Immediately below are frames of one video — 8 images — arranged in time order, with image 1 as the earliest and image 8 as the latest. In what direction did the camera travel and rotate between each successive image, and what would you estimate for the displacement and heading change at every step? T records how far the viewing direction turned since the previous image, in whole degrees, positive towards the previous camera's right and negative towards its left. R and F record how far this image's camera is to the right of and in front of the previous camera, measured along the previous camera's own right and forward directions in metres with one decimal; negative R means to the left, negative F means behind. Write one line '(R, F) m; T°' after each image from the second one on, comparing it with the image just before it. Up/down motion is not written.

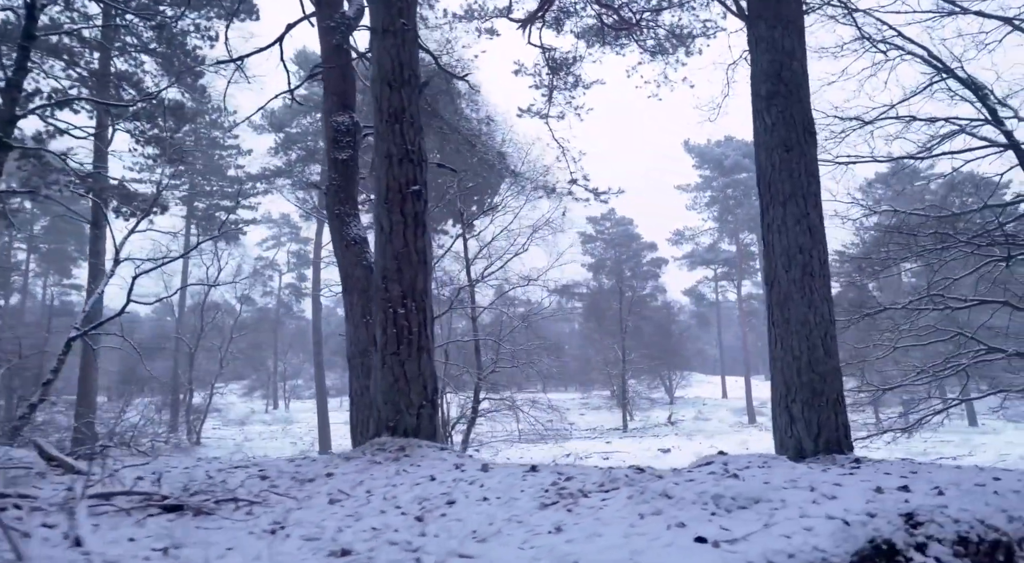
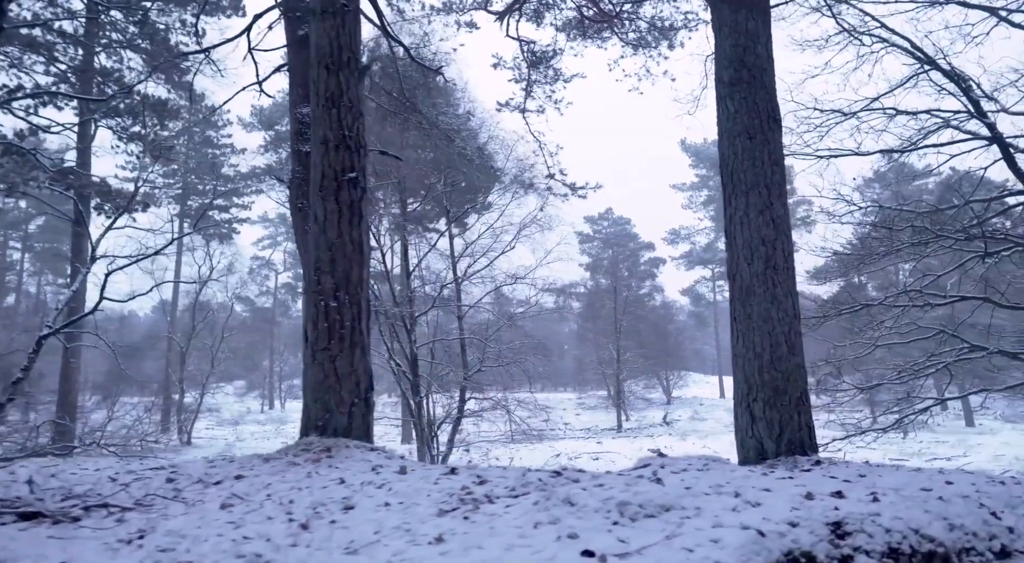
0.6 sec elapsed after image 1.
(+0.3, +0.2) m; 0°
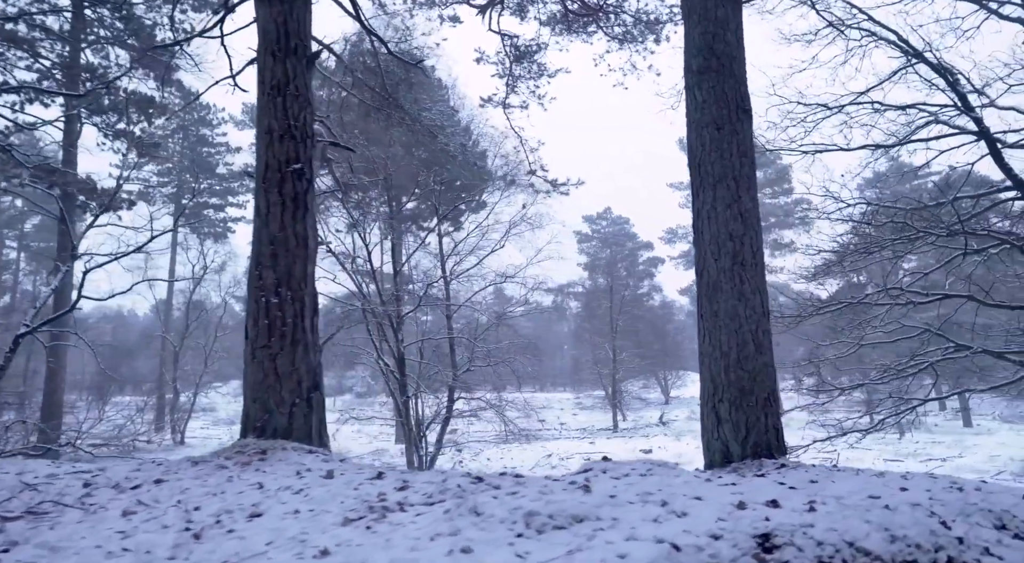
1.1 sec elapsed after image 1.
(+0.3, +0.2) m; 0°
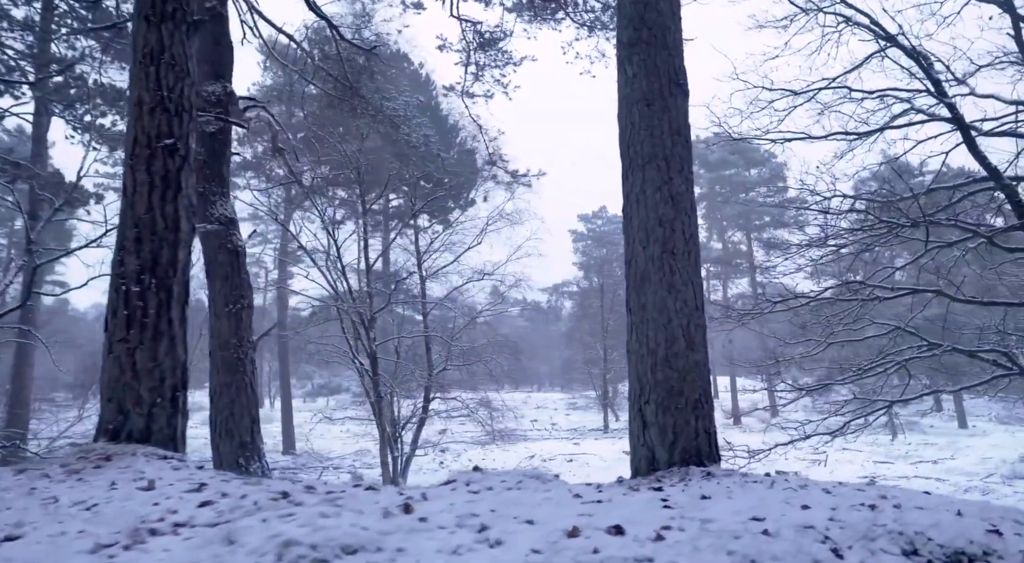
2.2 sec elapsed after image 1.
(+0.5, +0.4) m; 0°
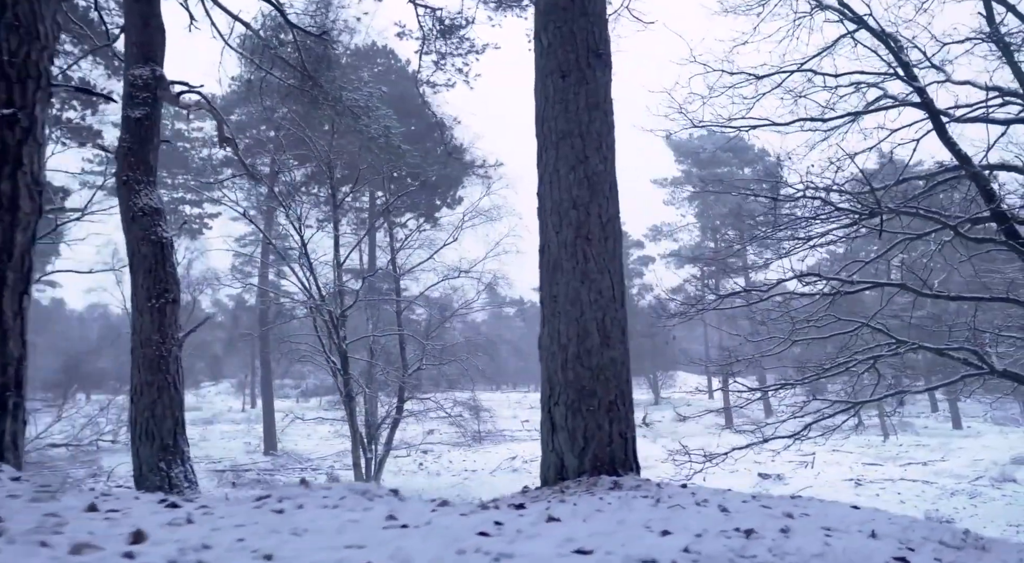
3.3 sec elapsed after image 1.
(+0.5, +0.4) m; 0°
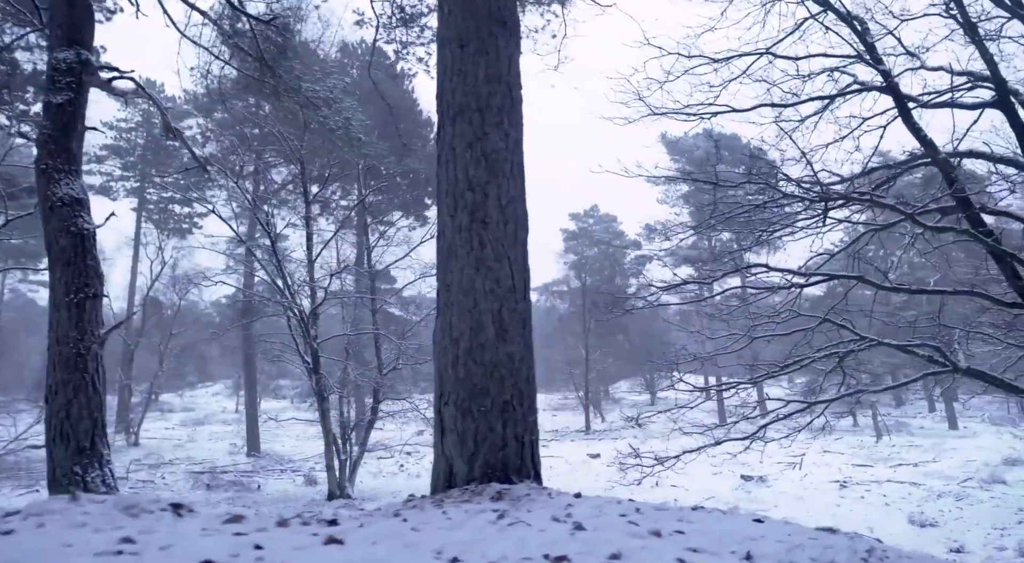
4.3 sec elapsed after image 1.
(+0.5, +0.4) m; 0°
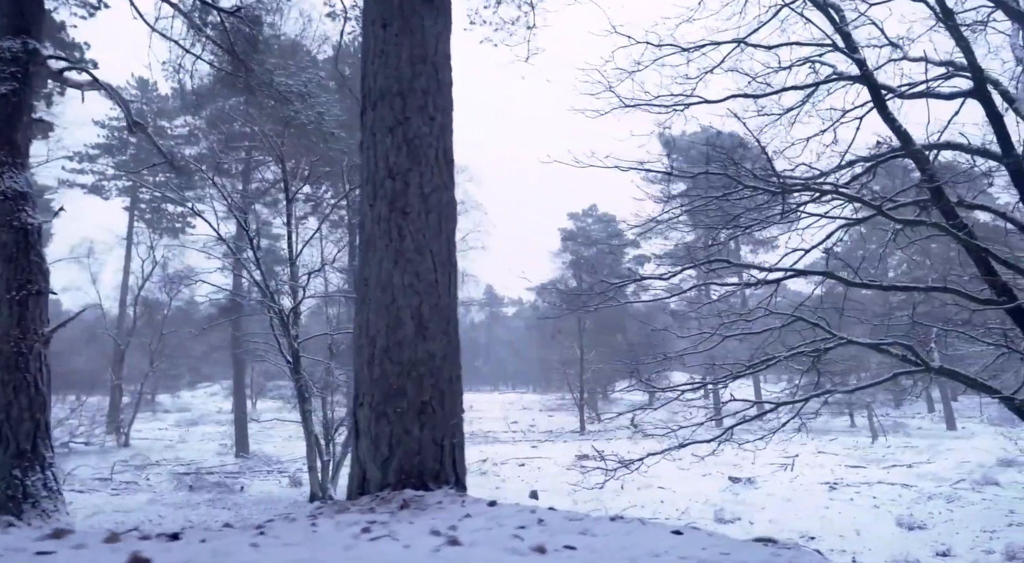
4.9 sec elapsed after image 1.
(+0.3, +0.2) m; 0°
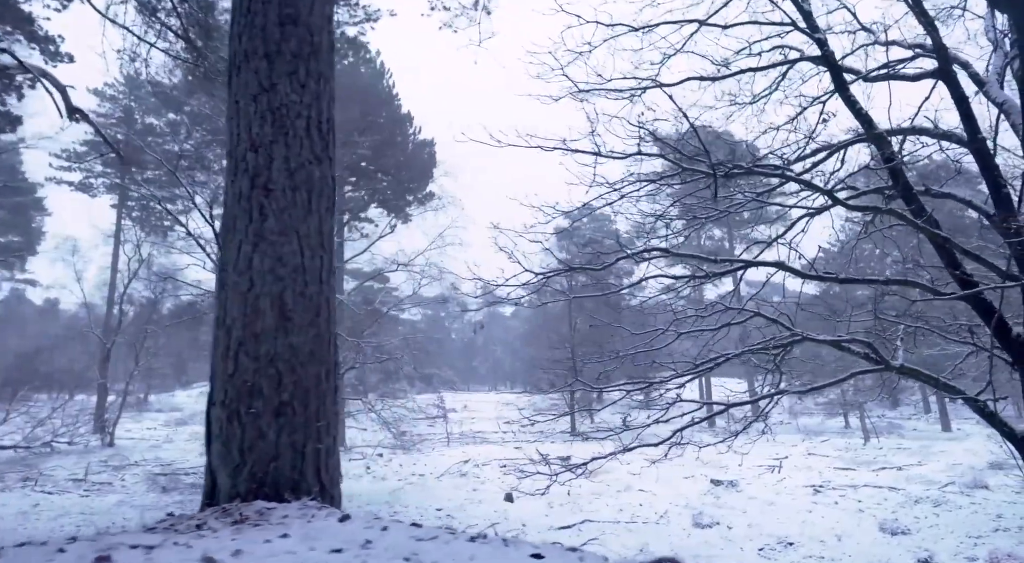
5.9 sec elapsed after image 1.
(+0.5, +0.4) m; 0°
